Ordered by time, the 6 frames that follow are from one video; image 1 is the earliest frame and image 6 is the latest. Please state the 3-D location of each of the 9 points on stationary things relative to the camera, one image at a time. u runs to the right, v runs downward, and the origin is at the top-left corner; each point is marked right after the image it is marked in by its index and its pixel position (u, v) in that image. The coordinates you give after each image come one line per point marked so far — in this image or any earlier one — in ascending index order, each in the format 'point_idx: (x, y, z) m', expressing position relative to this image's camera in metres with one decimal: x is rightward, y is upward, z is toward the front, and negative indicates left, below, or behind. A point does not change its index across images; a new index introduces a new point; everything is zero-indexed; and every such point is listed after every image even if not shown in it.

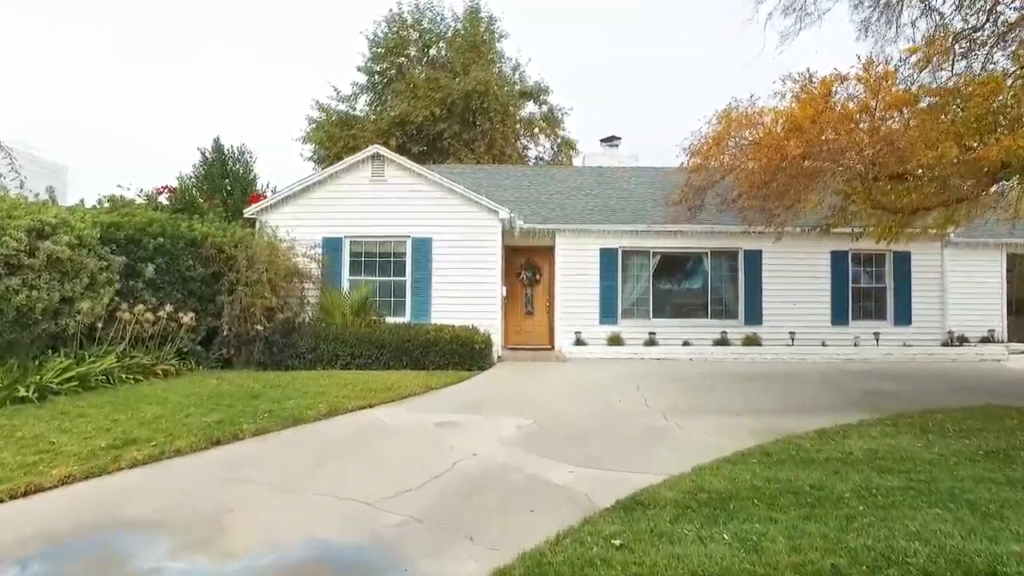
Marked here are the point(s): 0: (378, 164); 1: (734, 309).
0: (-2.8, +2.6, +14.0) m
1: (+5.2, -0.5, +15.6) m
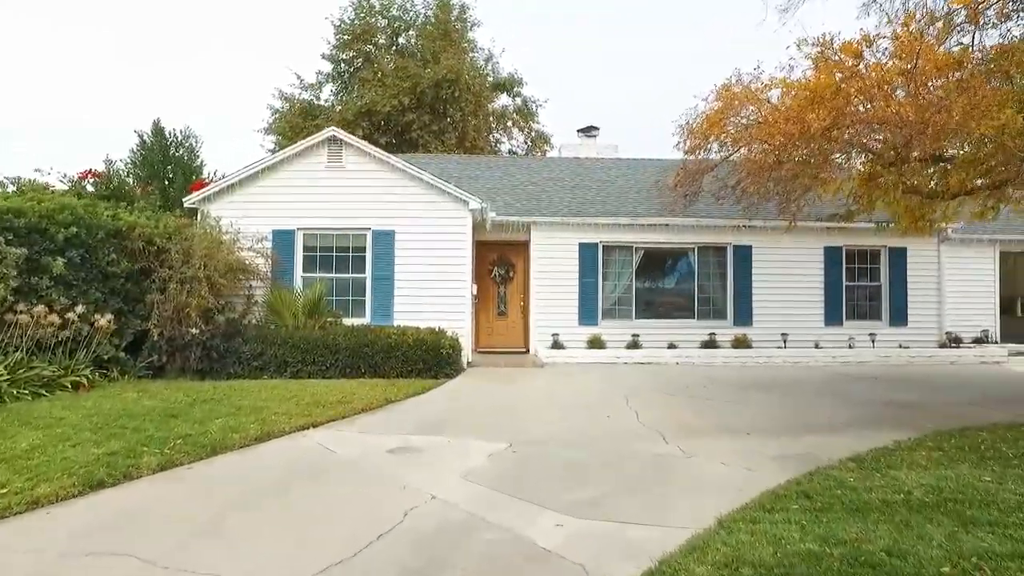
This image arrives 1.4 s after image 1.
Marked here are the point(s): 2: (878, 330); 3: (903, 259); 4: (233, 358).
0: (-3.3, +2.7, +12.6) m
1: (+4.6, -0.5, +14.5) m
2: (+8.1, -0.9, +14.7) m
3: (+8.6, +0.7, +14.8) m
4: (-4.5, -1.1, +10.8) m
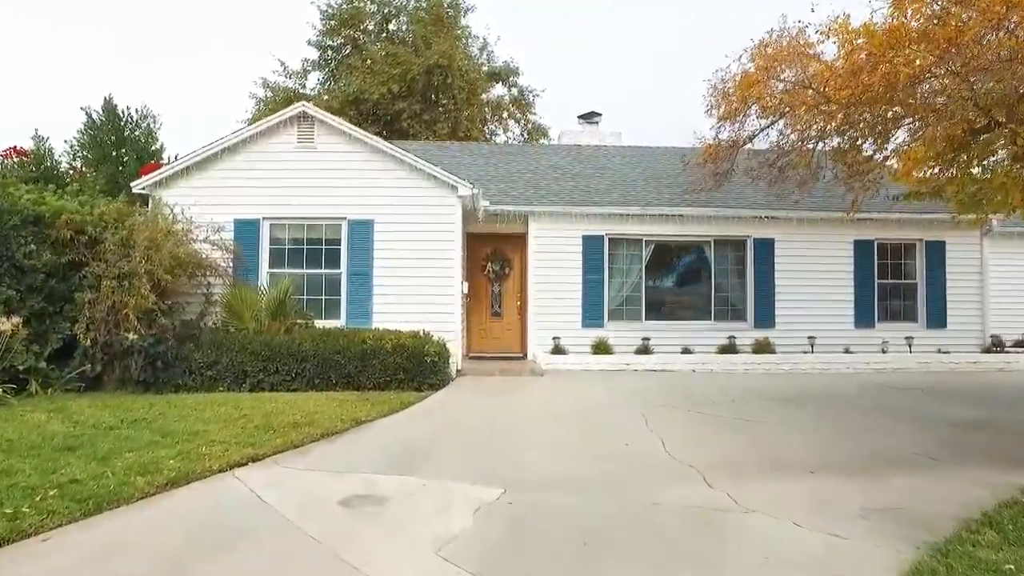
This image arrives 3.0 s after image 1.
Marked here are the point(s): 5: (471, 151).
0: (-3.4, +2.7, +11.0) m
1: (+4.5, -0.4, +13.0) m
2: (+8.0, -0.9, +13.2) m
3: (+8.5, +0.7, +13.3) m
4: (-4.6, -1.1, +9.3) m
5: (-1.0, +3.3, +16.3) m
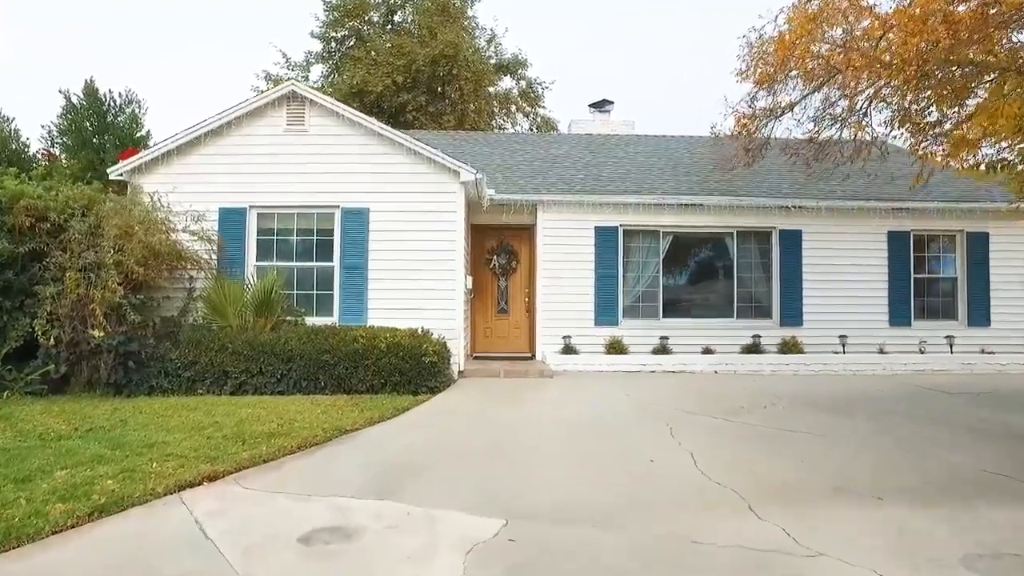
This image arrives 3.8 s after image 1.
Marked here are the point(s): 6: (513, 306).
0: (-3.3, +2.8, +10.2) m
1: (+4.6, -0.3, +12.1) m
2: (+8.2, -0.8, +12.2) m
3: (+8.7, +0.8, +12.3) m
4: (-4.5, -1.0, +8.4) m
5: (-0.9, +3.4, +15.4) m
6: (0.0, -0.3, +12.3) m
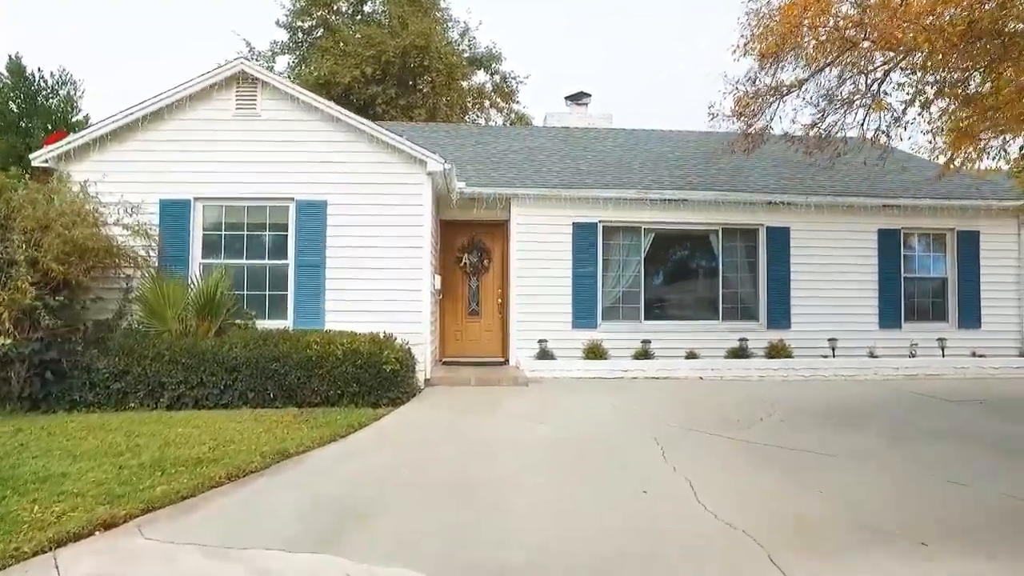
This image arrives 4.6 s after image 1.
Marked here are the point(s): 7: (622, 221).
0: (-3.7, +2.8, +9.3) m
1: (+4.2, -0.4, +11.5) m
2: (+7.7, -0.8, +11.7) m
3: (+8.2, +0.8, +11.8) m
4: (-4.8, -1.0, +7.5) m
5: (-1.5, +3.4, +14.6) m
6: (-0.5, -0.3, +11.5) m
7: (+1.8, +1.1, +11.2) m
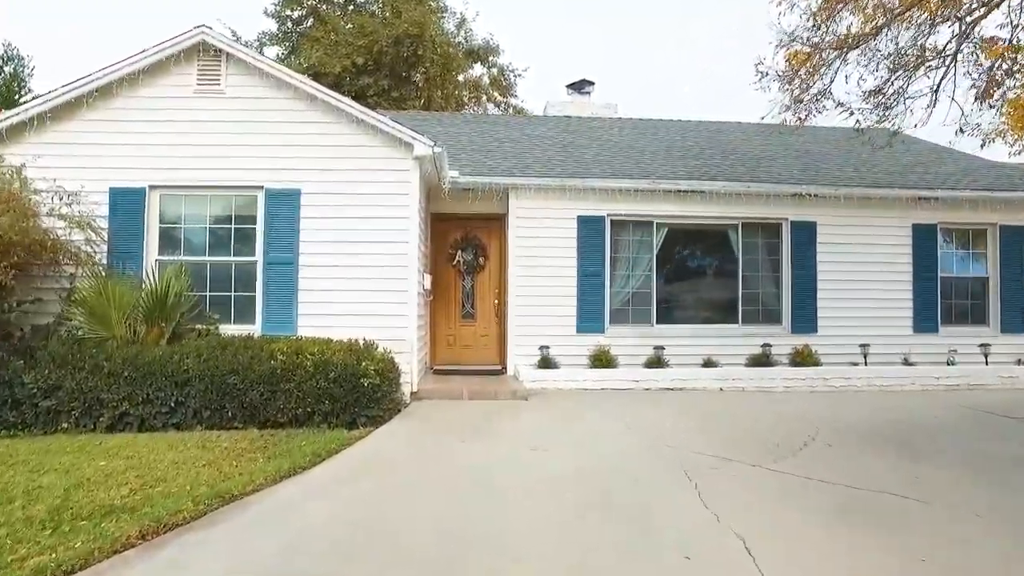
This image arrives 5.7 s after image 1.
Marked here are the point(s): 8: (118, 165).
0: (-3.7, +2.8, +8.1) m
1: (+4.1, -0.4, +10.4) m
2: (+7.6, -0.8, +10.7) m
3: (+8.2, +0.8, +10.7) m
4: (-4.8, -1.0, +6.3) m
5: (-1.5, +3.4, +13.4) m
6: (-0.5, -0.4, +10.4) m
7: (+1.8, +1.1, +10.1) m
8: (-4.8, +1.5, +8.1) m
